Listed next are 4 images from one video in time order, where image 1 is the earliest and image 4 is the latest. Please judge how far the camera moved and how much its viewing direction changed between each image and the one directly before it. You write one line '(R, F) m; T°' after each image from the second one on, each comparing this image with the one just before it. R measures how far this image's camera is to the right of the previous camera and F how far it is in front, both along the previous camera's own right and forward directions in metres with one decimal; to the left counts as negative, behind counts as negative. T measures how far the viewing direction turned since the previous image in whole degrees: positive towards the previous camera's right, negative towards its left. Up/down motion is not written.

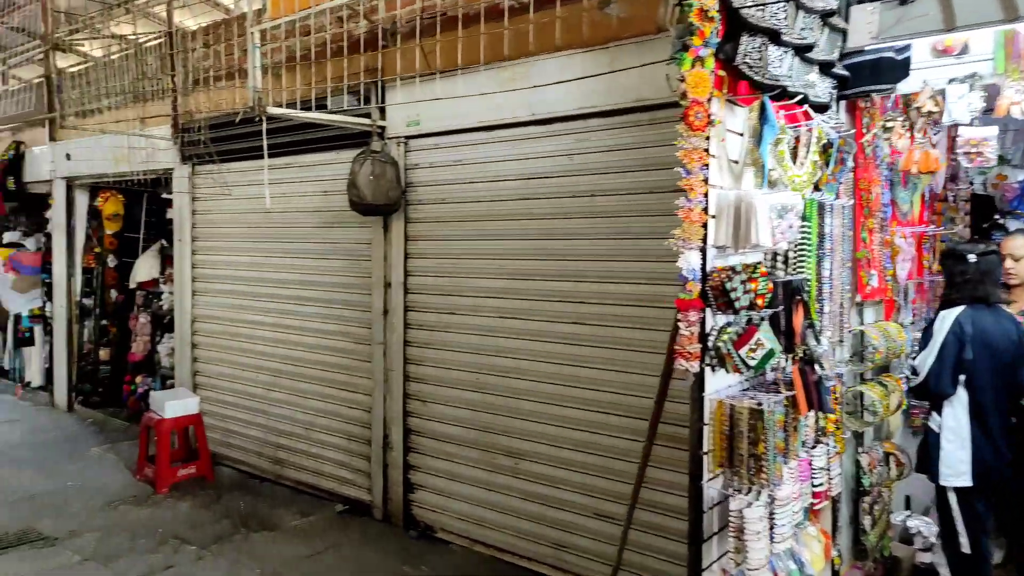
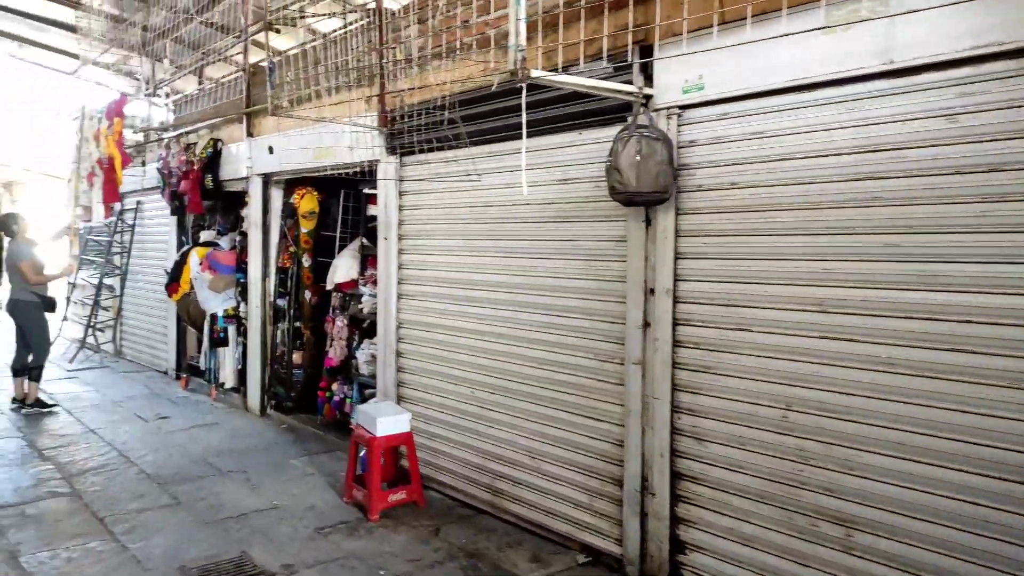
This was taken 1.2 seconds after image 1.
(-0.7, +0.6) m; -10°
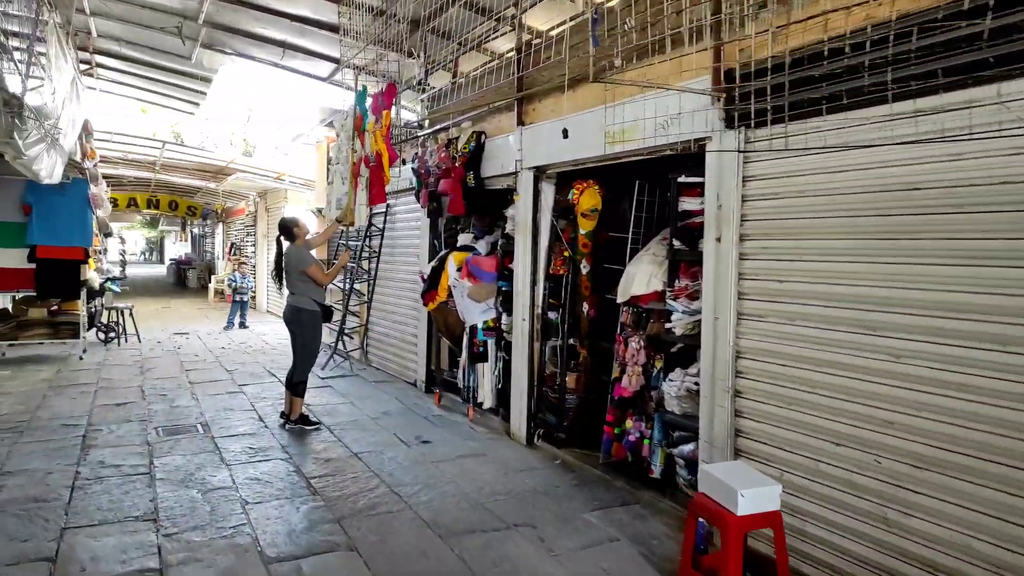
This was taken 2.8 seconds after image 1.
(-0.8, +0.9) m; -15°
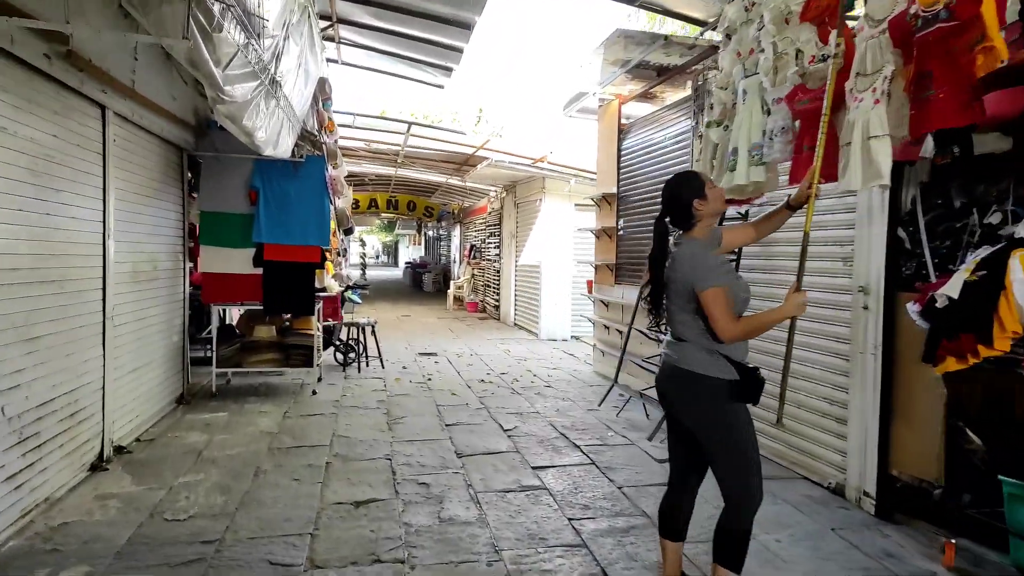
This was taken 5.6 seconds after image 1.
(-1.5, +2.8) m; -17°
